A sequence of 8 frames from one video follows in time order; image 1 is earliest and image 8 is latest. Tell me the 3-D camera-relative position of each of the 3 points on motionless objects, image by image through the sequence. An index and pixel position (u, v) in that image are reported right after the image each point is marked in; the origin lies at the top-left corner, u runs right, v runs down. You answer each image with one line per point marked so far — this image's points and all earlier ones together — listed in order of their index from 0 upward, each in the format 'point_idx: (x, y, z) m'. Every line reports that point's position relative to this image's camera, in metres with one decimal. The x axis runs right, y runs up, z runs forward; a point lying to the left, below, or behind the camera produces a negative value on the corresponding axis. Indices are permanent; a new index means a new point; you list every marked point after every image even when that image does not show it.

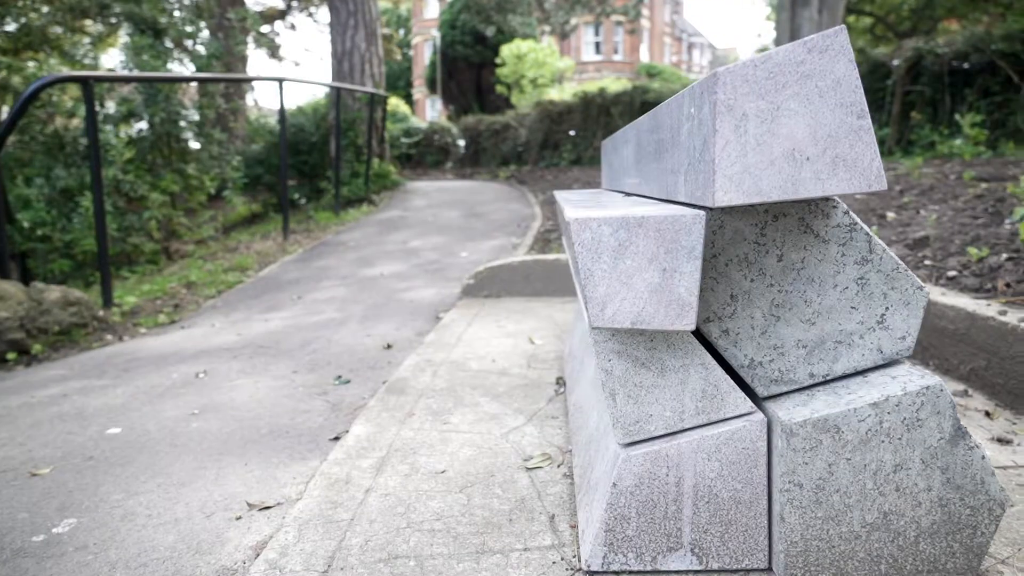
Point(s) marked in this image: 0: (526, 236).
0: (+0.2, +0.7, +10.1) m
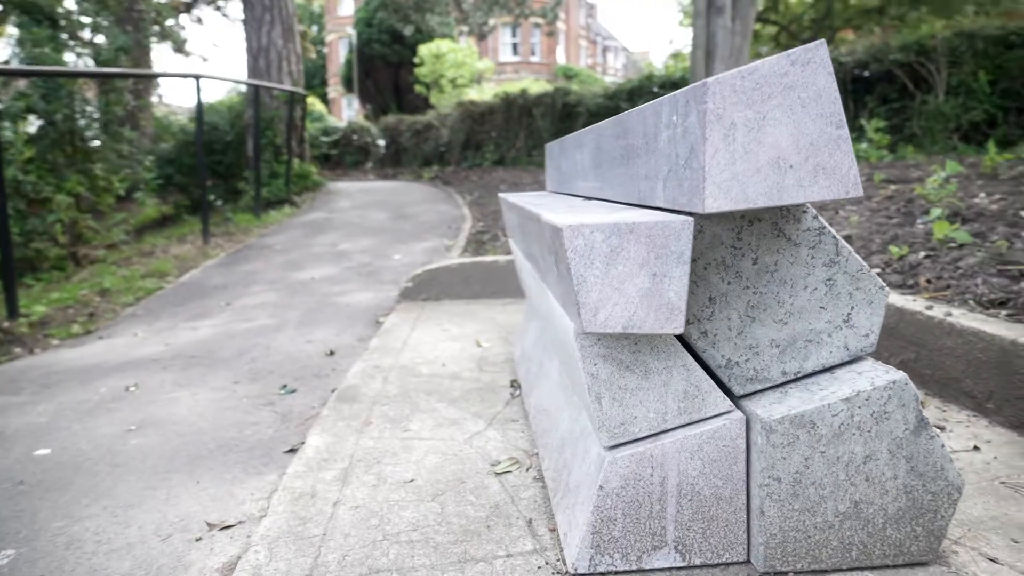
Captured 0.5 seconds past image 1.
0: (-0.8, +0.7, +10.0) m
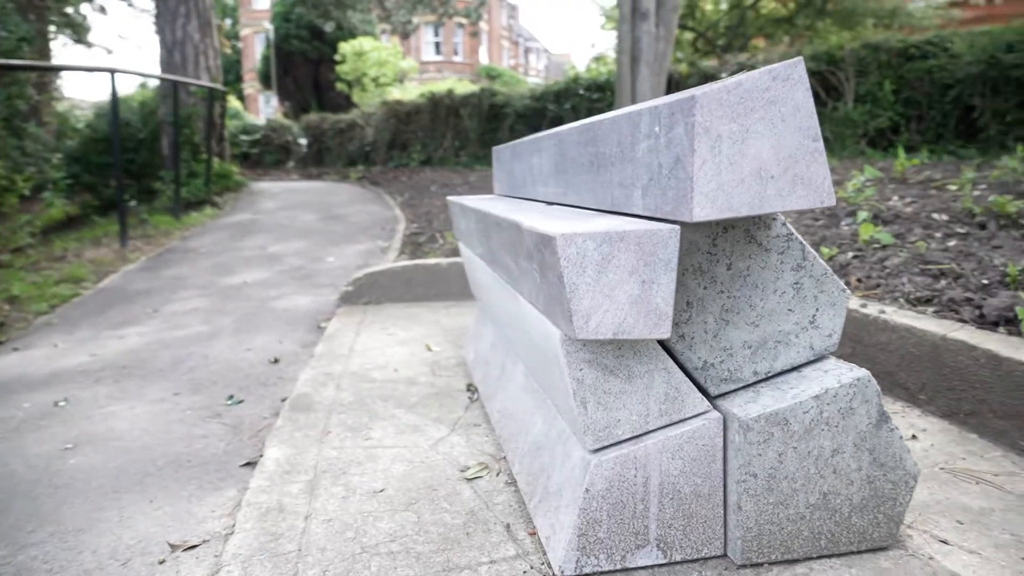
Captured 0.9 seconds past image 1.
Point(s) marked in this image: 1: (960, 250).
0: (-1.7, +0.7, +9.9) m
1: (+3.0, +0.3, +4.8) m
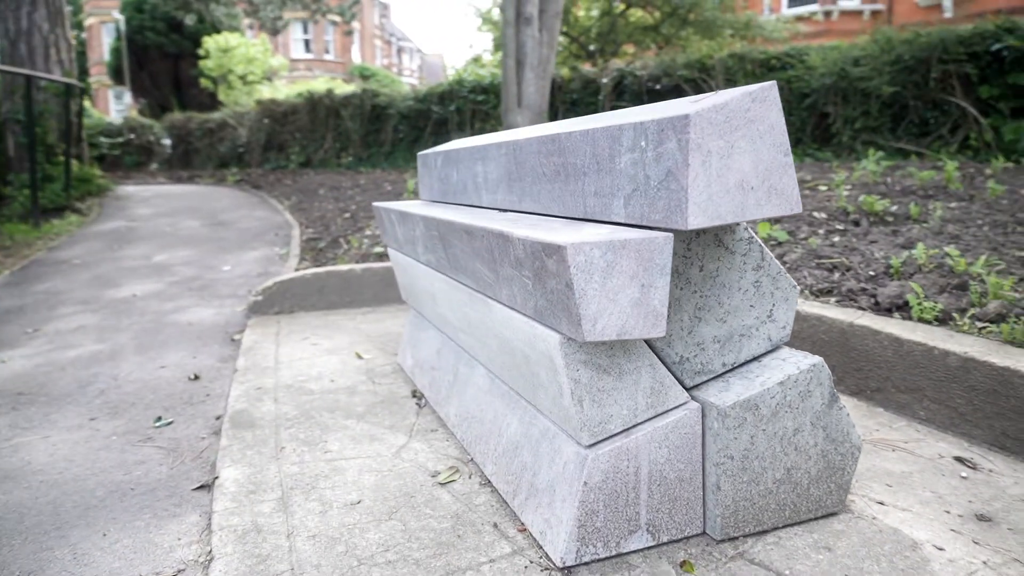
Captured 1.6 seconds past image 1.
0: (-3.0, +0.6, +9.6) m
1: (+2.5, +0.3, +5.3) m
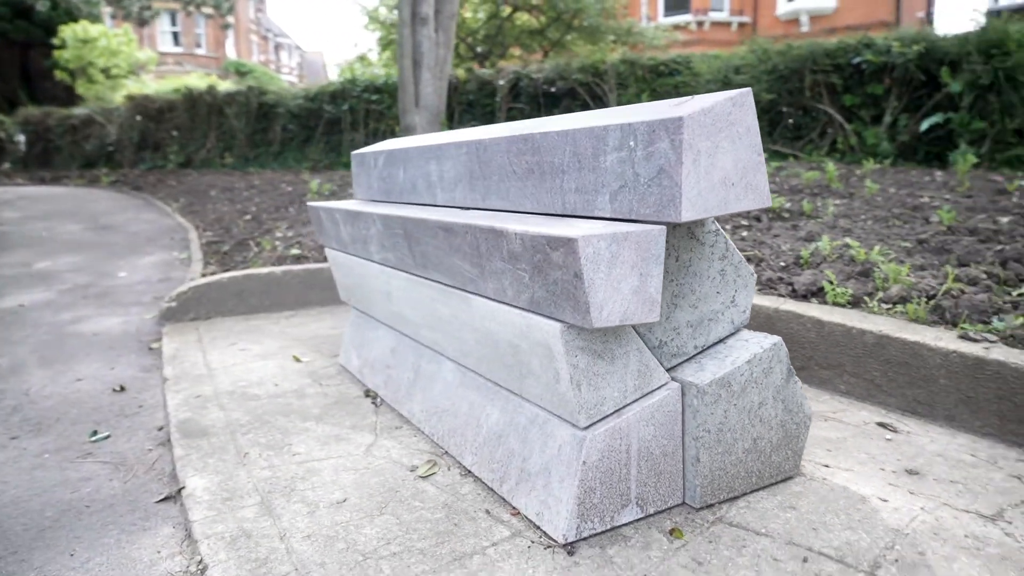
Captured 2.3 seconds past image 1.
0: (-4.2, +0.5, +9.1) m
1: (+2.0, +0.4, +5.8) m
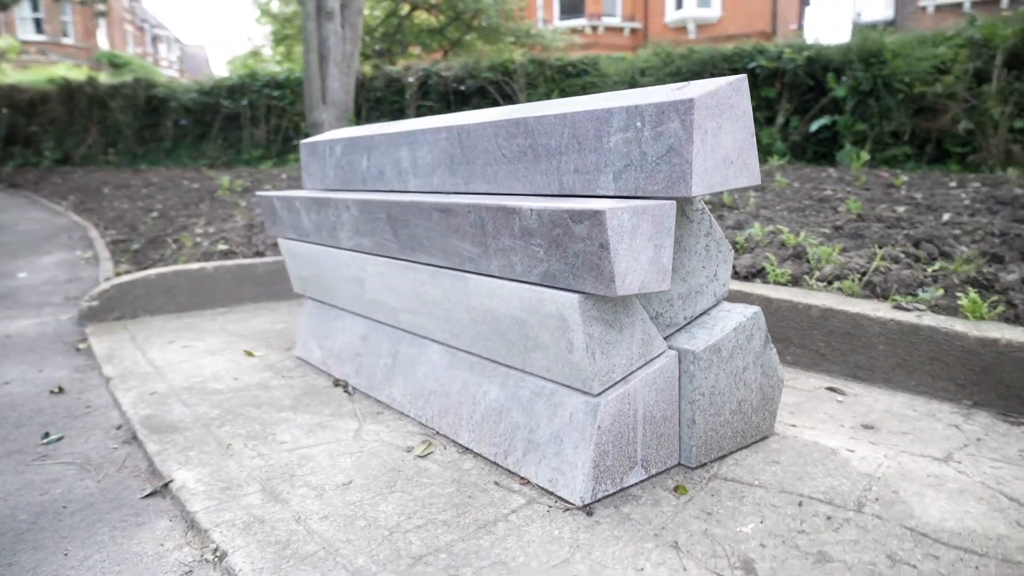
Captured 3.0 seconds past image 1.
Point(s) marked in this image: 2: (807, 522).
0: (-5.0, +0.5, +8.5) m
1: (+1.5, +0.5, +6.2) m
2: (+1.0, -0.8, +2.5) m
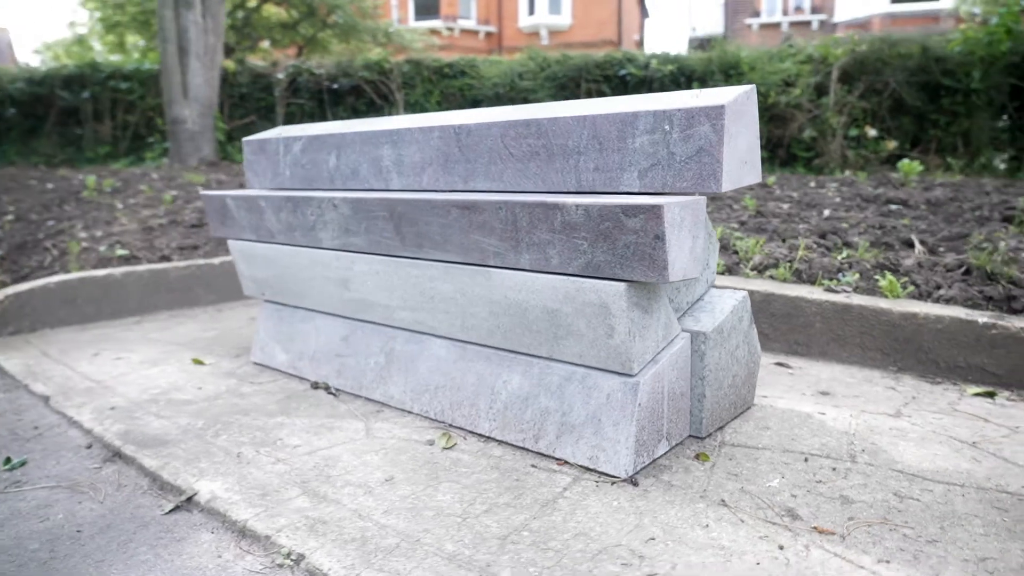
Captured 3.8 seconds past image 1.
0: (-6.0, +0.3, +7.5) m
1: (+0.9, +0.6, +6.6) m
2: (+1.2, -0.7, +2.8) m
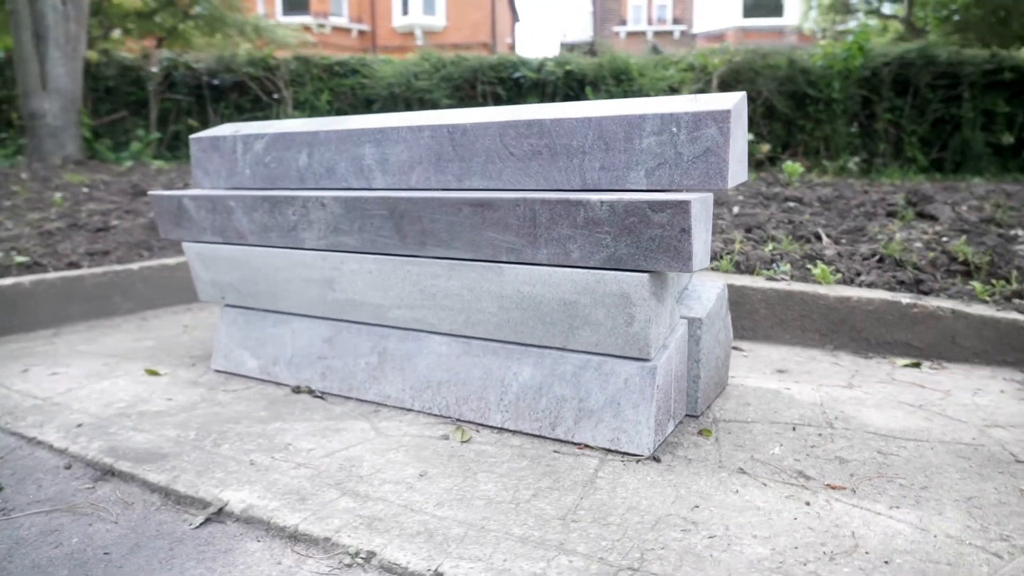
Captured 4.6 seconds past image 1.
0: (-6.7, +0.2, +6.5) m
1: (+0.3, +0.6, +6.8) m
2: (+1.3, -0.7, +3.2) m
